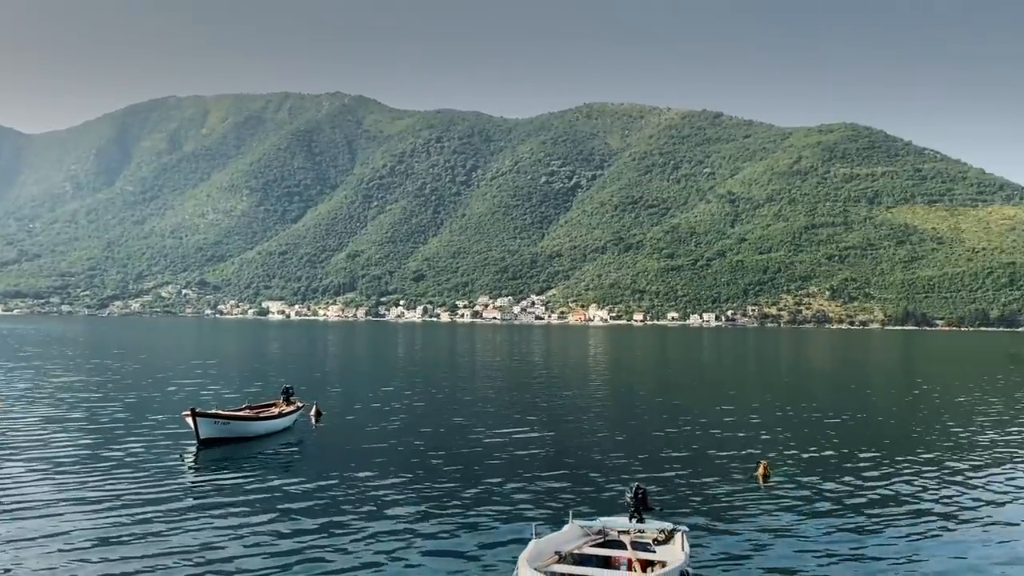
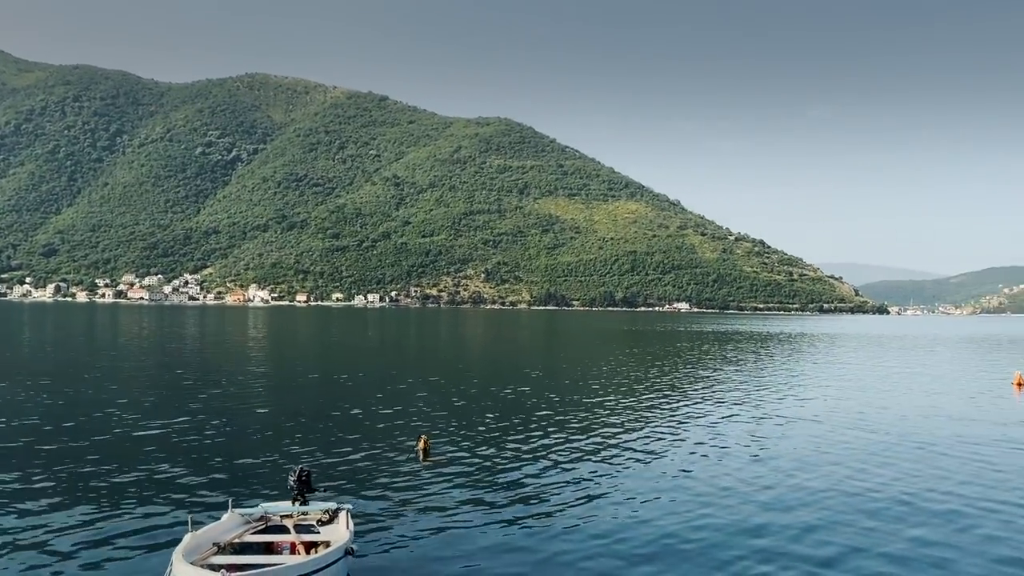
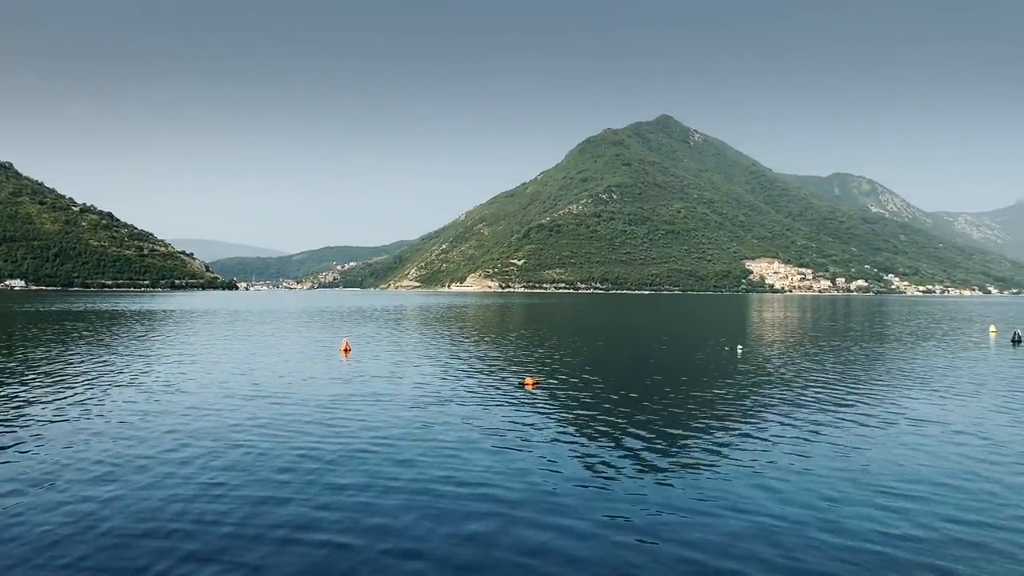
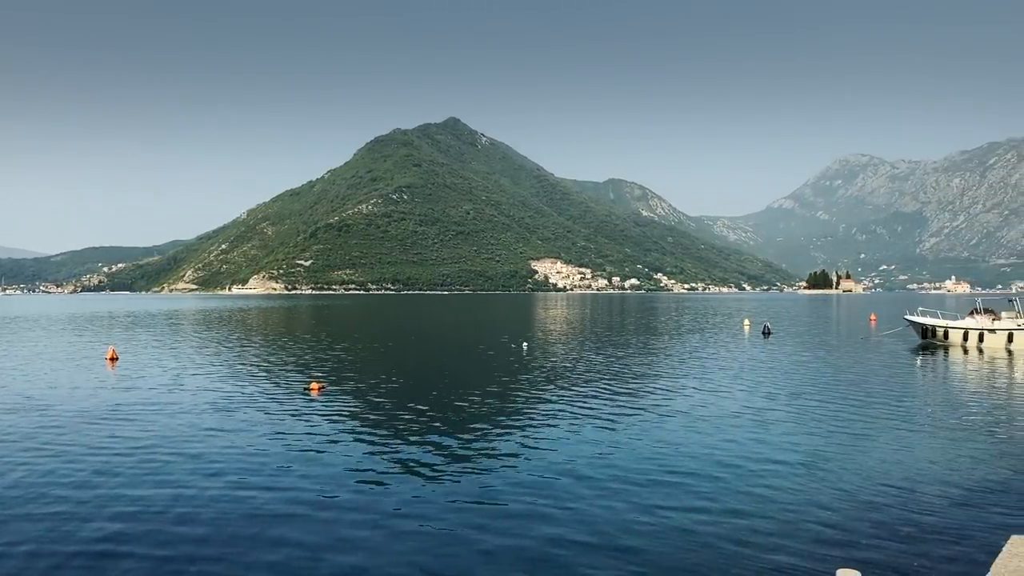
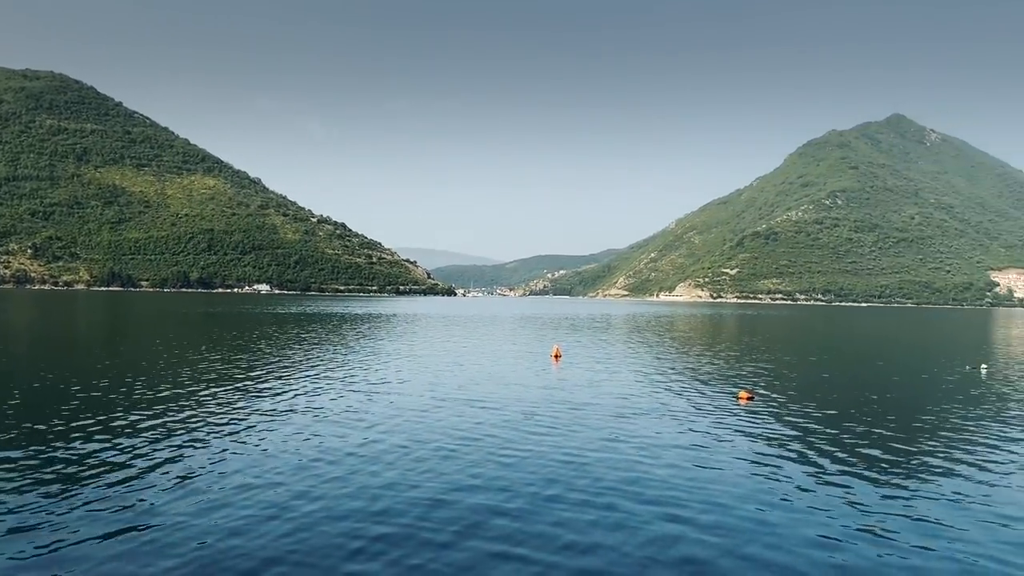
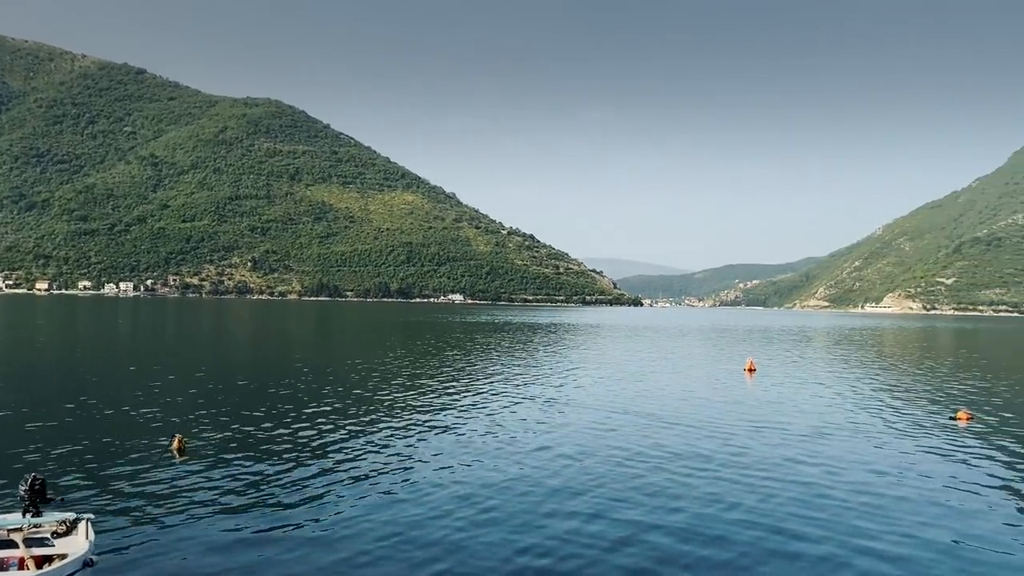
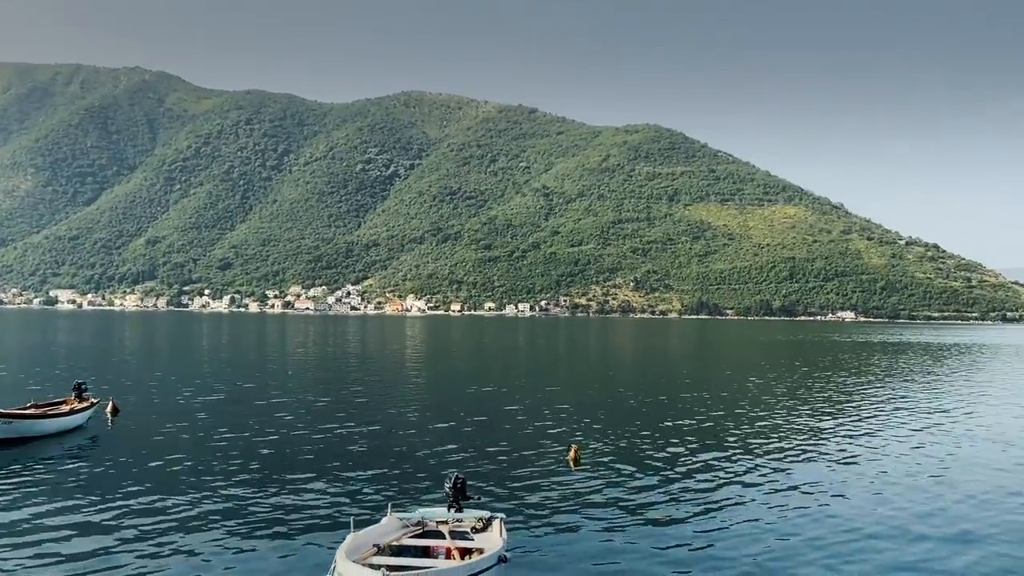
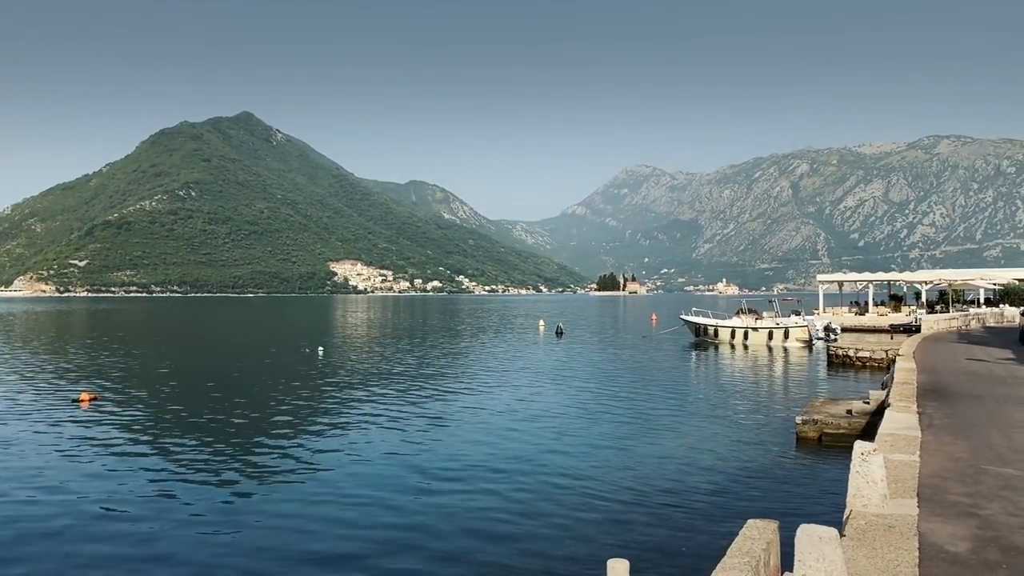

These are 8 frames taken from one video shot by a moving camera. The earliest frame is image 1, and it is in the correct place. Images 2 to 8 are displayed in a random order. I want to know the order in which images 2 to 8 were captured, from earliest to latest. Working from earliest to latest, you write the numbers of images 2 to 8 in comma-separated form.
7, 2, 6, 5, 3, 4, 8
